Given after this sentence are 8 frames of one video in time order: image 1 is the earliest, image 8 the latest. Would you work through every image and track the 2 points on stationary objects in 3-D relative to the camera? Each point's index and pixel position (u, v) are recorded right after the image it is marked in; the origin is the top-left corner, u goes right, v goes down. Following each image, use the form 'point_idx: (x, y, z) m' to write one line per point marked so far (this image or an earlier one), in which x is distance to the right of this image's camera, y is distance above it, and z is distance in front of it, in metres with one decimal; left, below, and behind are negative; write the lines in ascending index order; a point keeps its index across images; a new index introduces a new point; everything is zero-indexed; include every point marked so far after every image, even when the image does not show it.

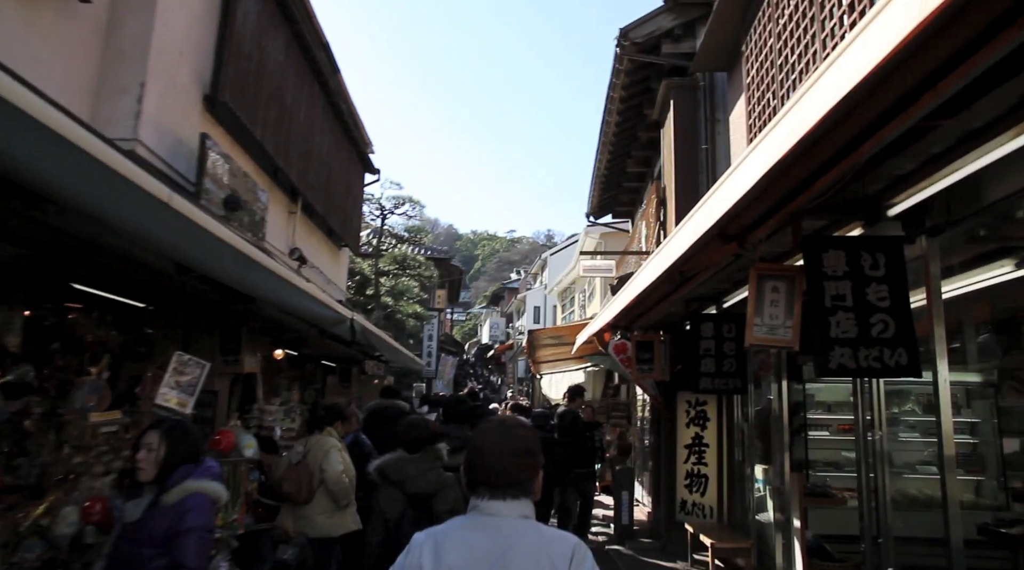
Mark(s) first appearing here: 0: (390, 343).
0: (-1.5, -0.7, +10.5) m
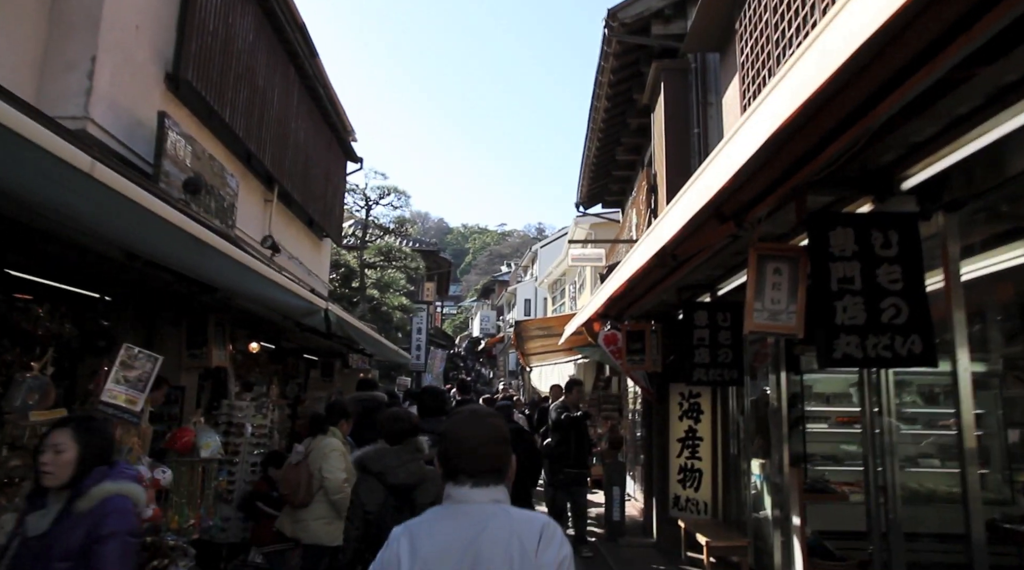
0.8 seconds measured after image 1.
0: (-1.7, -0.6, +10.1) m
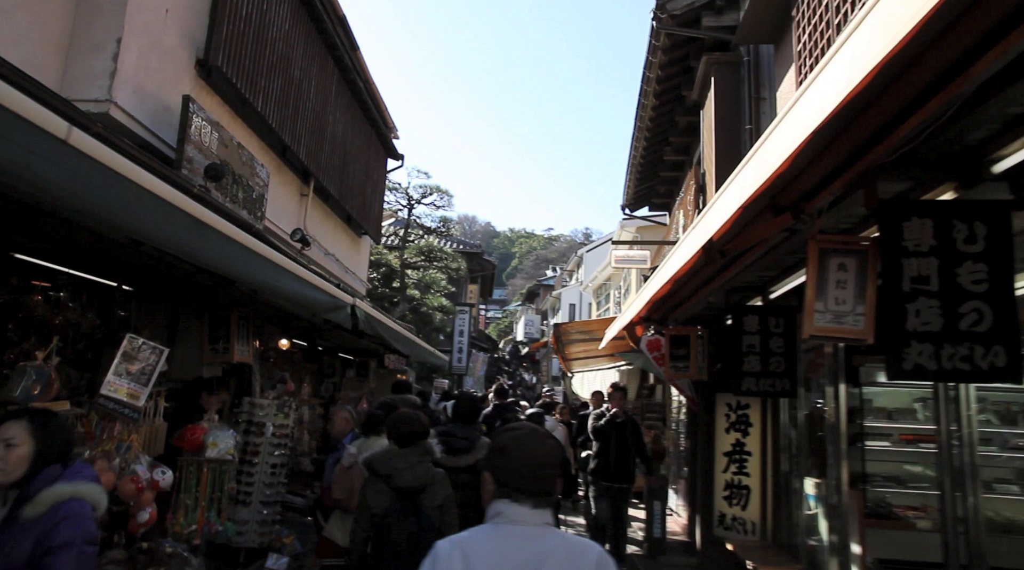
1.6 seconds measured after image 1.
0: (-1.3, -0.6, +9.7) m
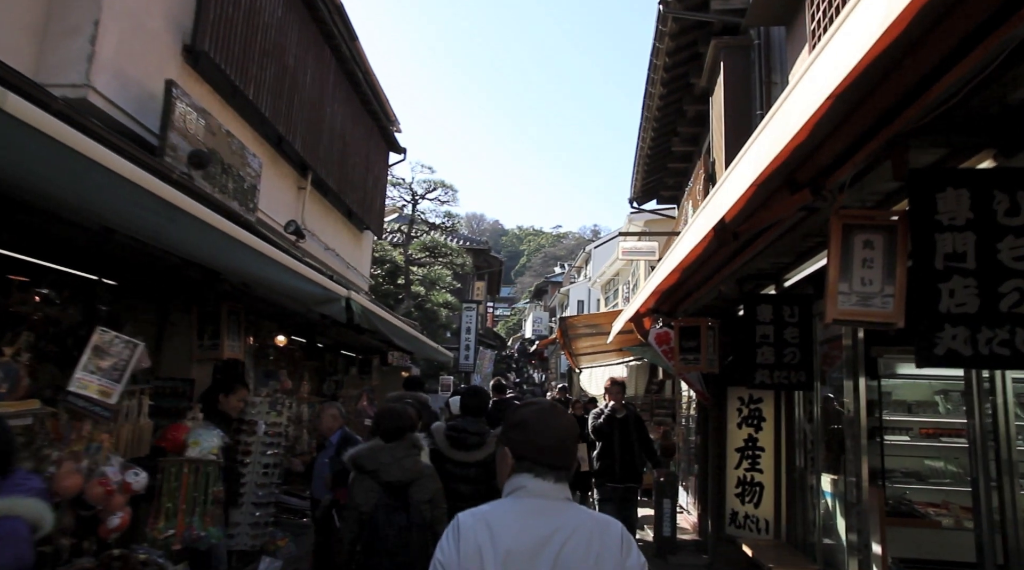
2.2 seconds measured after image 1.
0: (-1.2, -0.5, +9.4) m
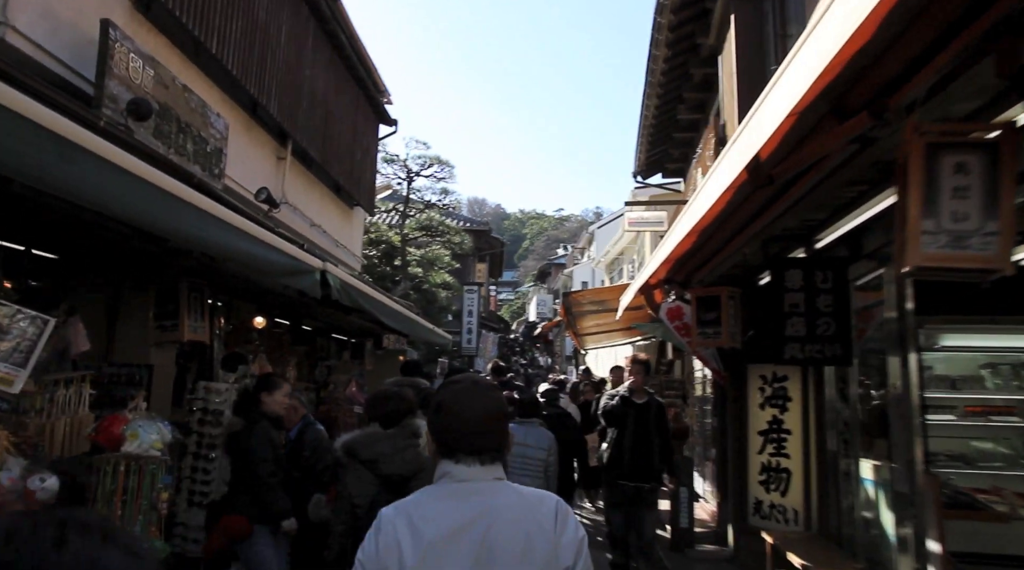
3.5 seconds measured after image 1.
0: (-1.2, -0.3, +8.7) m
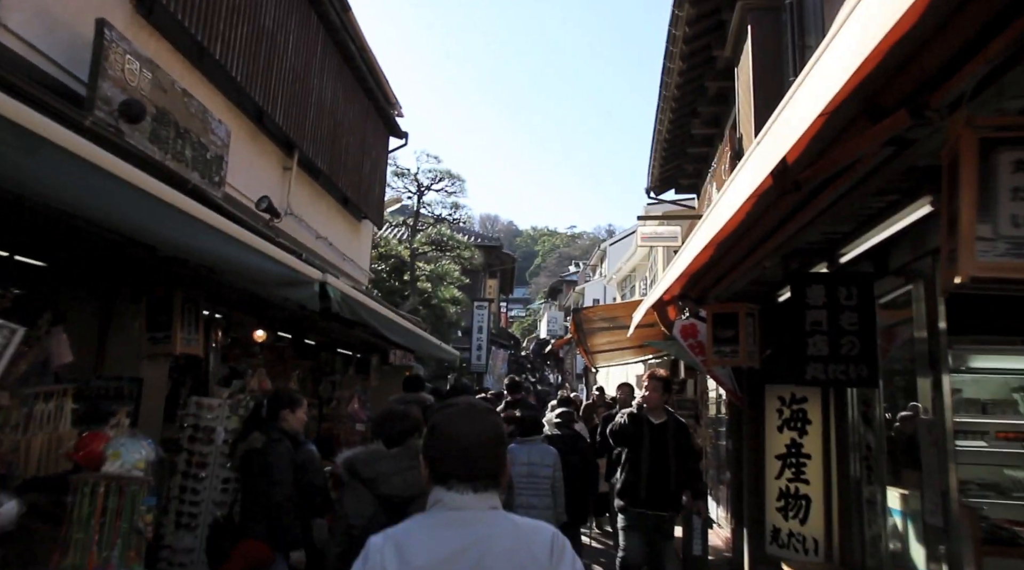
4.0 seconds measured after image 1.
0: (-1.1, -0.4, +8.4) m
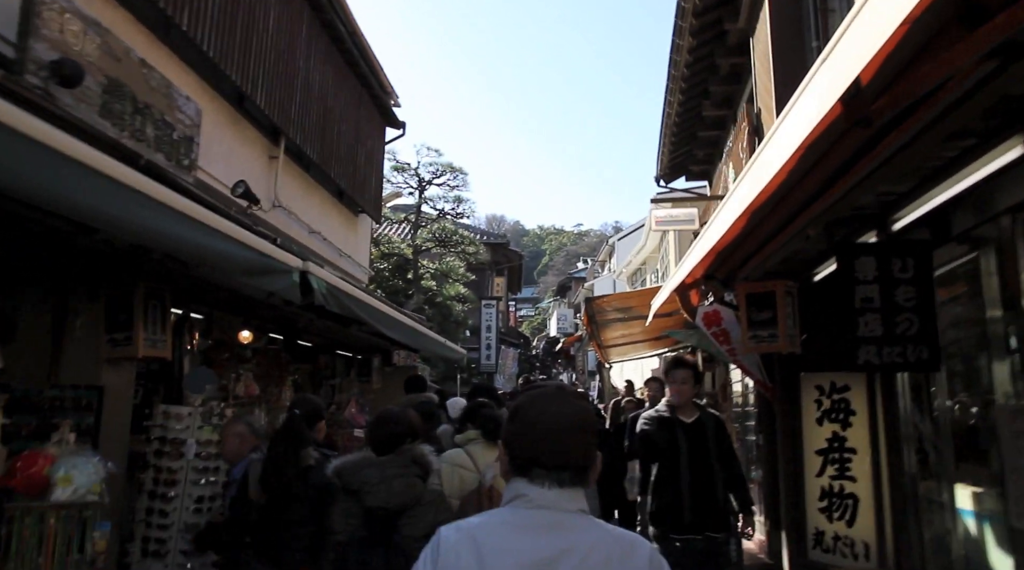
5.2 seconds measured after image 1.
0: (-1.1, -0.3, +7.7) m
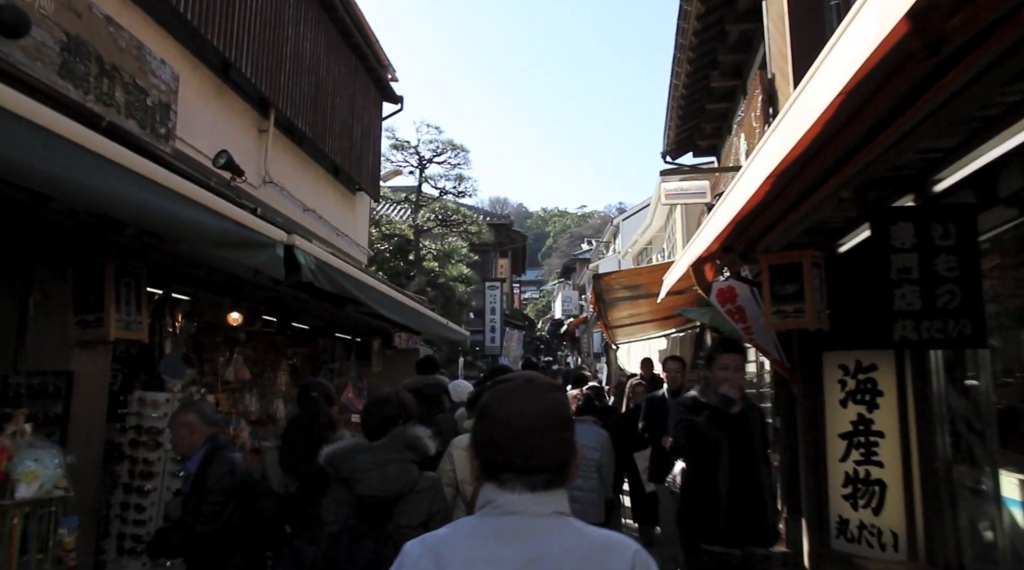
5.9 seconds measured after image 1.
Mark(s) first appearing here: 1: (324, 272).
0: (-1.0, -0.1, +7.3) m
1: (-1.2, +0.1, +5.3) m
